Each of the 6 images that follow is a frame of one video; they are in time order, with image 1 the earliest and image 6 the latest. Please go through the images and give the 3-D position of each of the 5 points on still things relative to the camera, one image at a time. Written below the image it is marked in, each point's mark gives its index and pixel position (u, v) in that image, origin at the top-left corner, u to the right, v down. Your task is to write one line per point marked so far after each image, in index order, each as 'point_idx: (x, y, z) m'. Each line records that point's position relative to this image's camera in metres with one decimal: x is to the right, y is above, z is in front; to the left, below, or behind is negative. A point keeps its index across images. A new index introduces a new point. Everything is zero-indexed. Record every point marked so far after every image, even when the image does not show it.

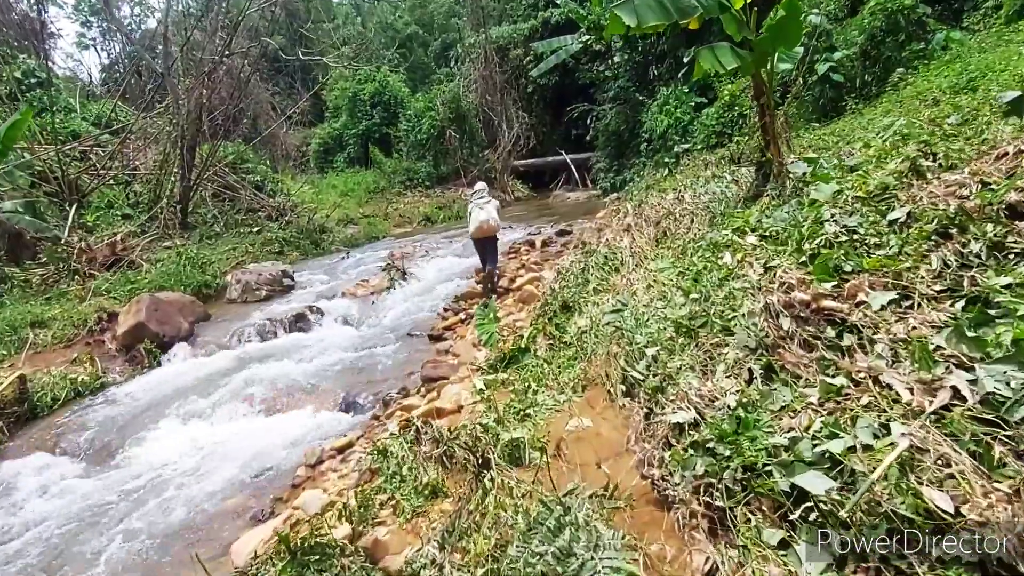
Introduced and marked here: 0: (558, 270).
0: (+0.3, +0.1, +5.2) m
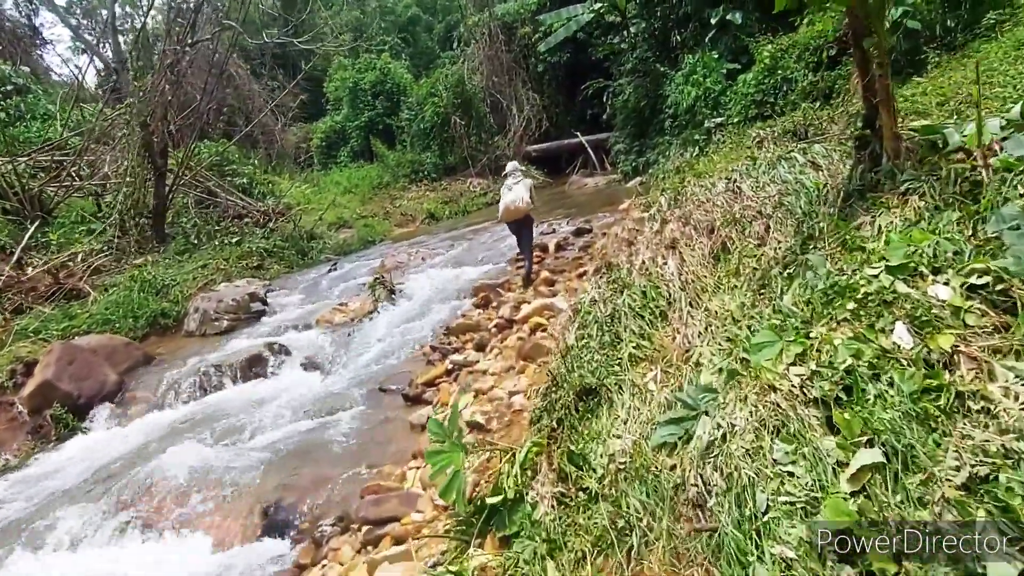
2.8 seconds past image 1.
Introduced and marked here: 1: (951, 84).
0: (+0.3, -0.1, +3.6) m
1: (+3.1, +1.4, +4.9) m
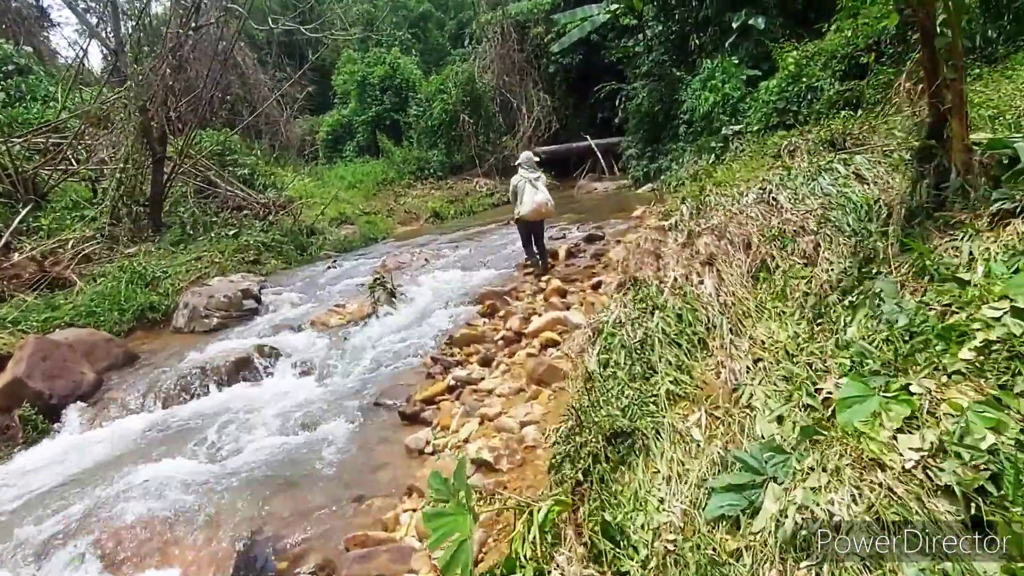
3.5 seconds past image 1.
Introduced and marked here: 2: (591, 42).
0: (+0.4, -0.2, +3.3) m
1: (+3.2, +1.2, +4.6) m
2: (+1.8, +5.5, +16.0) m
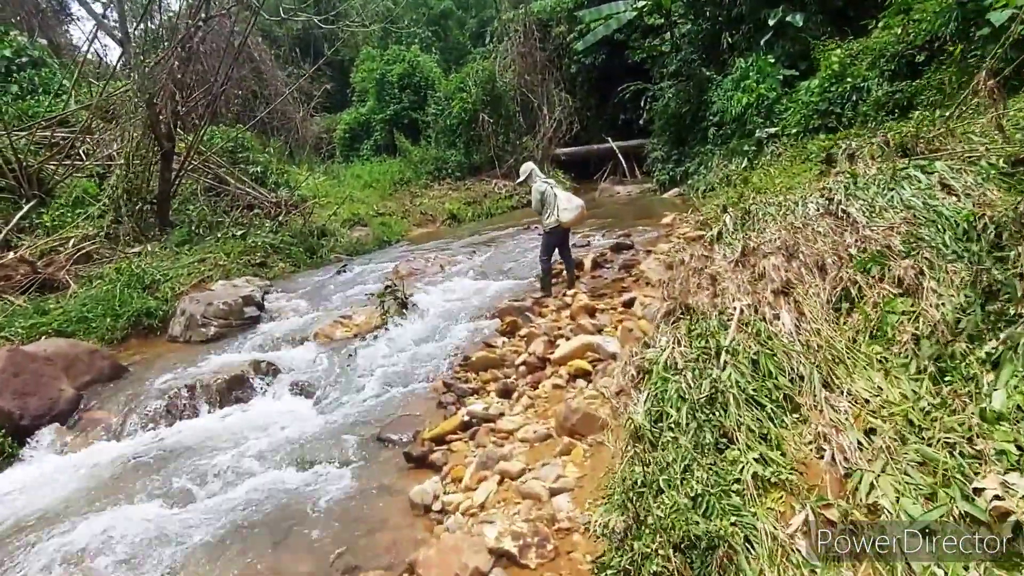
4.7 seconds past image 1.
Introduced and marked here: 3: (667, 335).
0: (+0.5, -0.3, +2.7) m
1: (+3.3, +1.1, +3.9) m
2: (+2.3, +5.4, +15.4) m
3: (+0.6, -0.2, +2.7) m
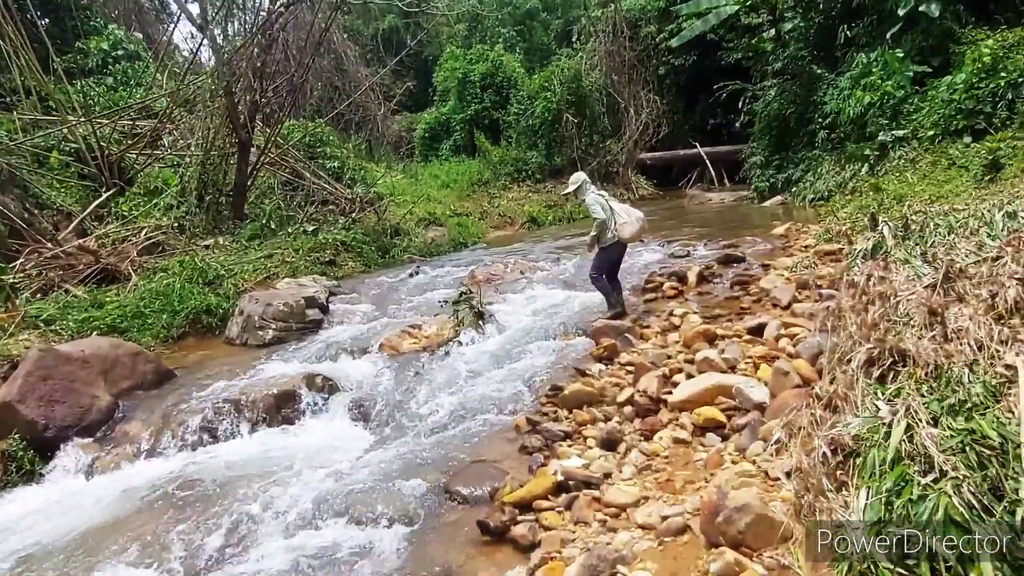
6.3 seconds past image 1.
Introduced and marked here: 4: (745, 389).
0: (+0.8, -0.4, +1.8) m
1: (+3.8, +0.8, +2.8) m
2: (+4.1, +5.1, +14.3) m
3: (+0.9, -0.3, +1.8) m
4: (+0.9, -0.4, +2.8) m
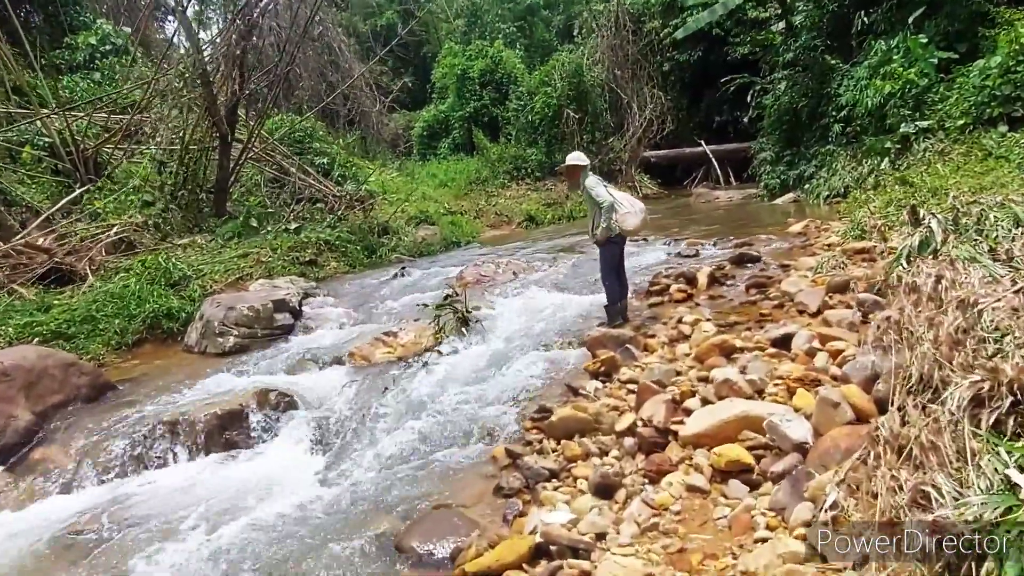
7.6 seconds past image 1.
0: (+0.7, -0.4, +1.2) m
1: (+3.7, +0.8, +2.2) m
2: (+4.1, +5.0, +13.7) m
3: (+0.8, -0.3, +1.2) m
4: (+0.8, -0.4, +2.2) m
